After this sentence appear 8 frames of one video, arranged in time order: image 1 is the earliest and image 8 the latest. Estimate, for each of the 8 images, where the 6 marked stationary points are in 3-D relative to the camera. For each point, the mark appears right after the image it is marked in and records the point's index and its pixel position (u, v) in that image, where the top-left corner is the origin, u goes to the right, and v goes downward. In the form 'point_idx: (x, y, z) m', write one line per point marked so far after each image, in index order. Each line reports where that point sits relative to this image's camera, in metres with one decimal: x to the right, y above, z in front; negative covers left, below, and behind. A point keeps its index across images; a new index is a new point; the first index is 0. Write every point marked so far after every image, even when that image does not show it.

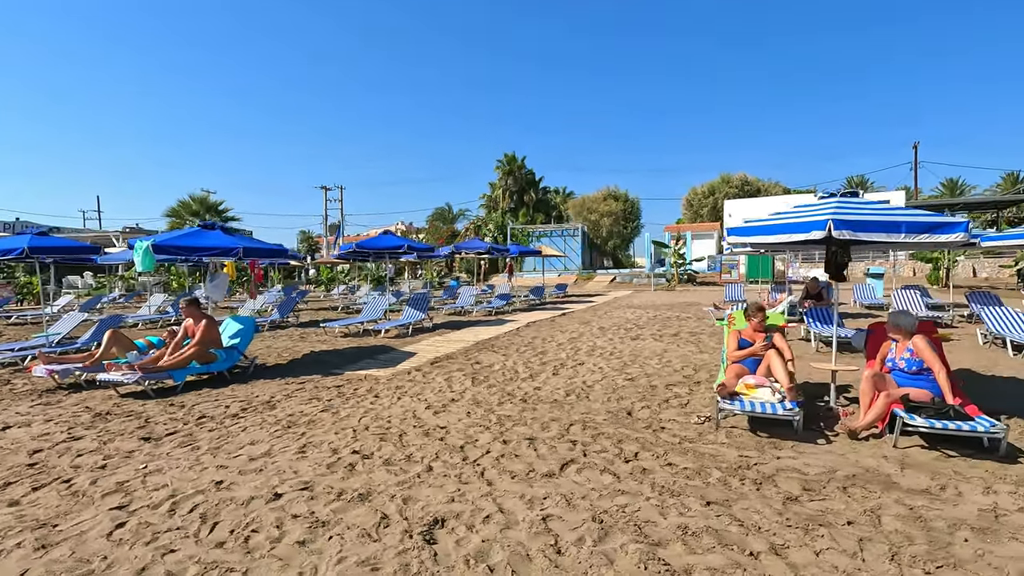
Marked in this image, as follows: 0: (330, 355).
0: (-3.0, -1.1, +8.8) m
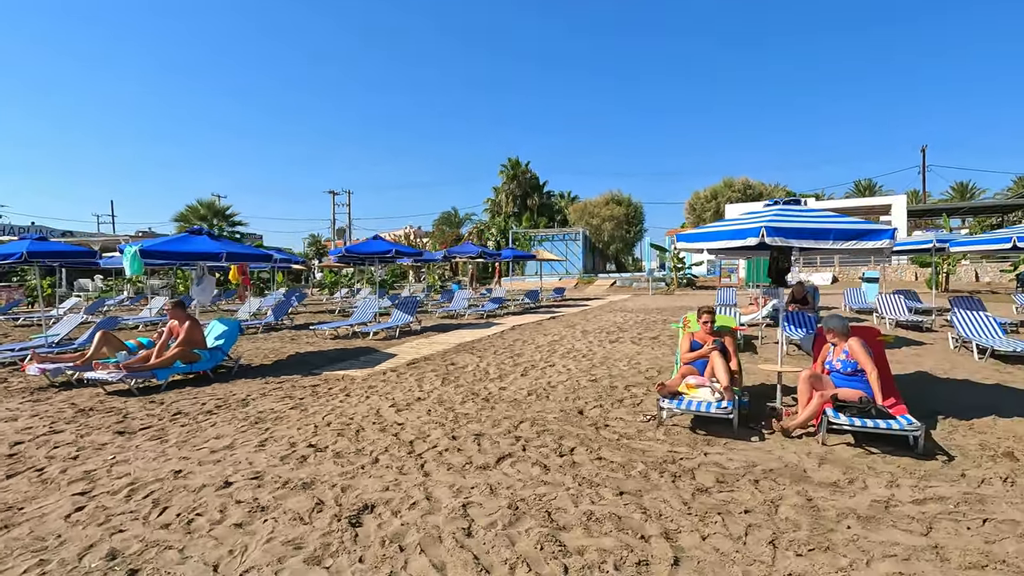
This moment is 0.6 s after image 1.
0: (-3.4, -1.2, +9.1) m
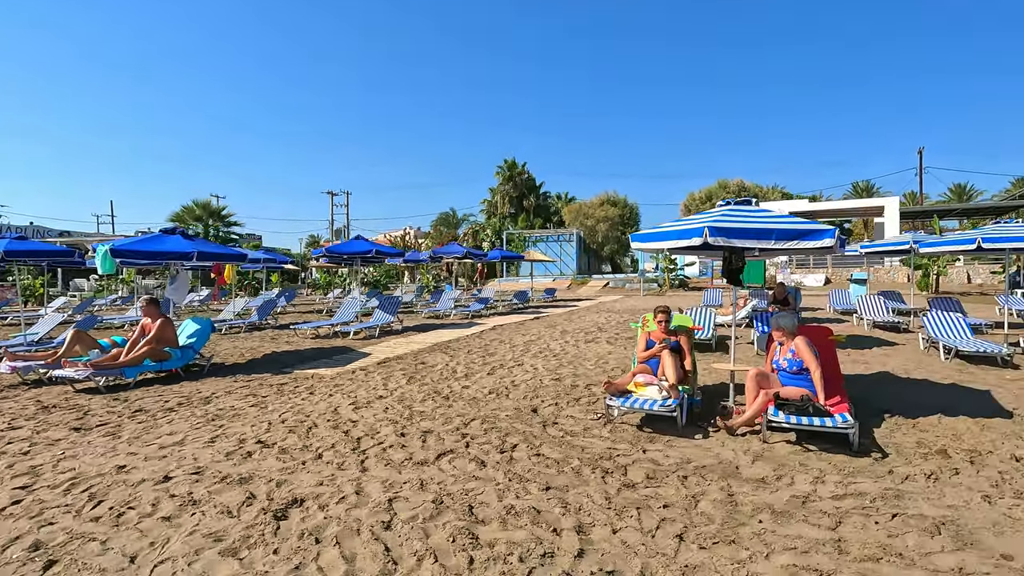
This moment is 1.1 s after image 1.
0: (-3.8, -1.2, +9.2) m
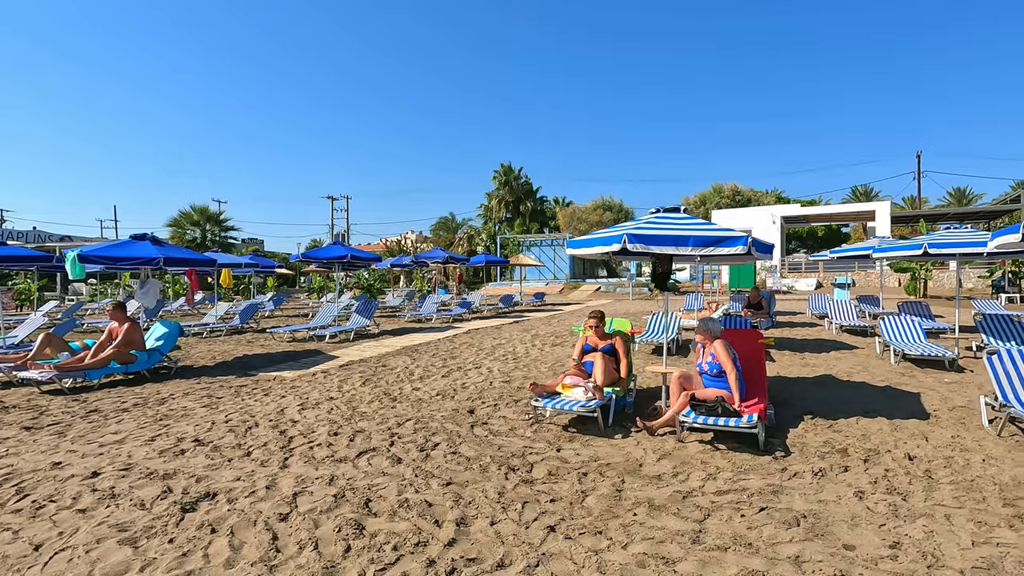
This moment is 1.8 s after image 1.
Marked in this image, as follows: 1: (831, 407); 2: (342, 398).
0: (-4.4, -1.2, +9.4) m
1: (+3.2, -1.2, +5.3) m
2: (-2.0, -1.3, +6.3) m
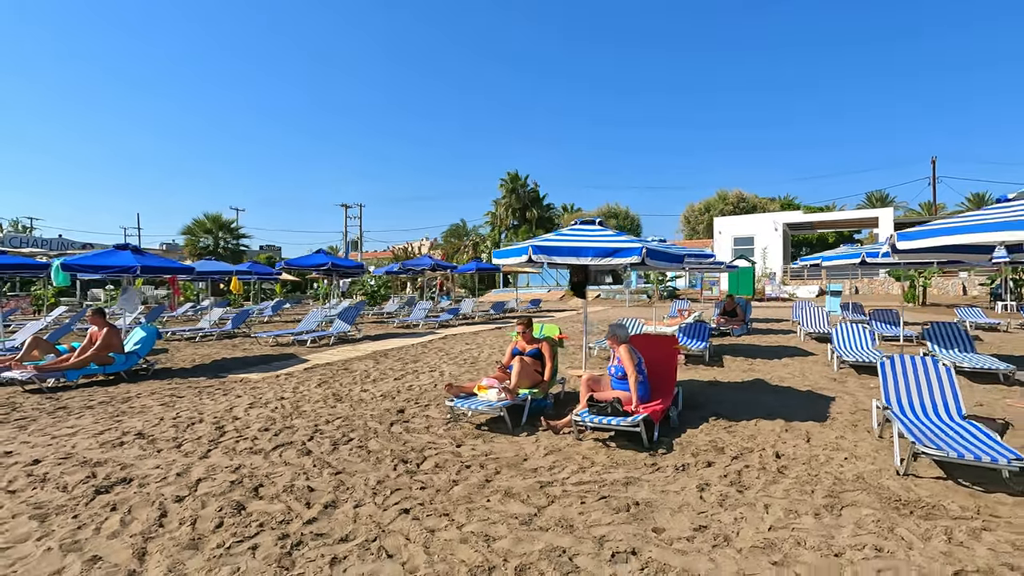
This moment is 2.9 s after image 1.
0: (-5.1, -1.4, +9.9) m
1: (+2.4, -1.3, +5.6) m
2: (-2.8, -1.4, +6.8) m
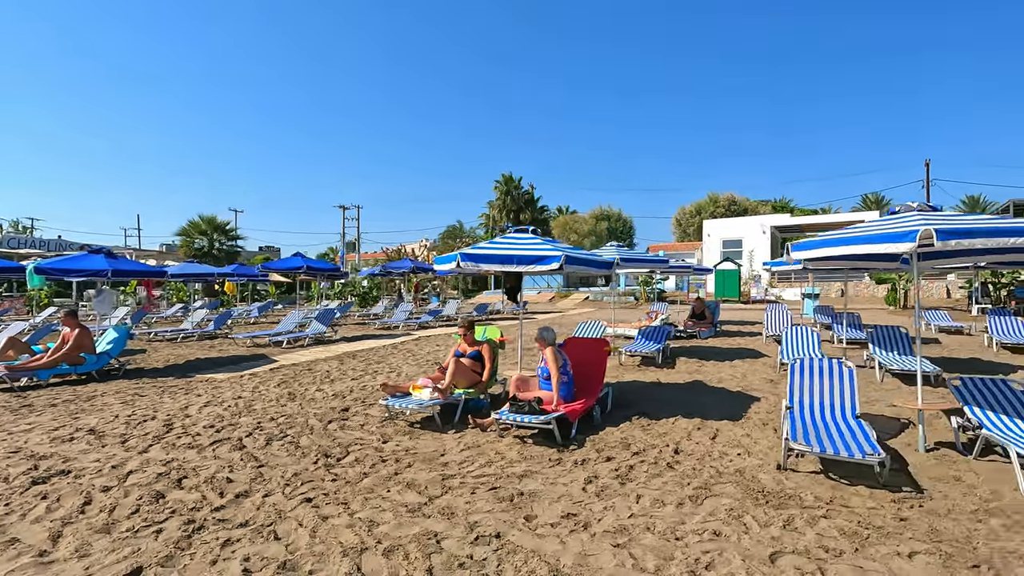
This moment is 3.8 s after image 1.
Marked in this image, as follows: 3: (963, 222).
0: (-5.8, -1.4, +10.2) m
1: (+1.7, -1.3, +5.9) m
2: (-3.5, -1.4, +7.1) m
3: (+3.5, +0.5, +4.2) m
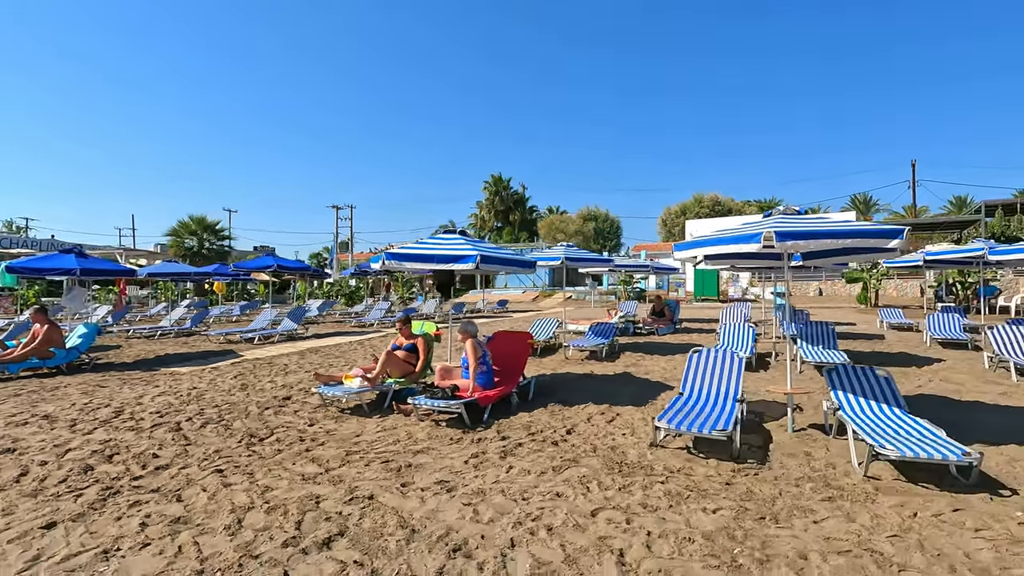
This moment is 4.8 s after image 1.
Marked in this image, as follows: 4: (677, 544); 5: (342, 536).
0: (-6.7, -1.4, +10.6) m
1: (+0.8, -1.3, +6.4) m
2: (-4.4, -1.4, +7.5) m
3: (+2.6, +0.6, +4.7) m
4: (+0.9, -1.4, +2.9) m
5: (-1.0, -1.4, +3.0) m
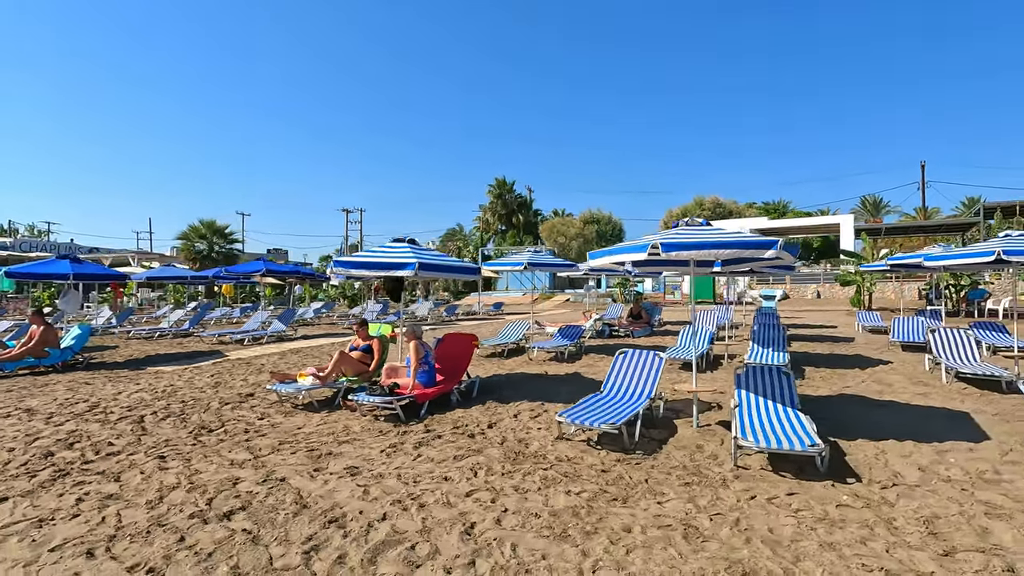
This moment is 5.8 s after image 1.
0: (-7.3, -1.4, +11.3) m
1: (+0.1, -1.4, +6.8) m
2: (-5.1, -1.5, +8.1) m
3: (+1.8, +0.5, +5.1) m
4: (+0.1, -1.4, +3.3) m
5: (-1.8, -1.5, +3.5) m
